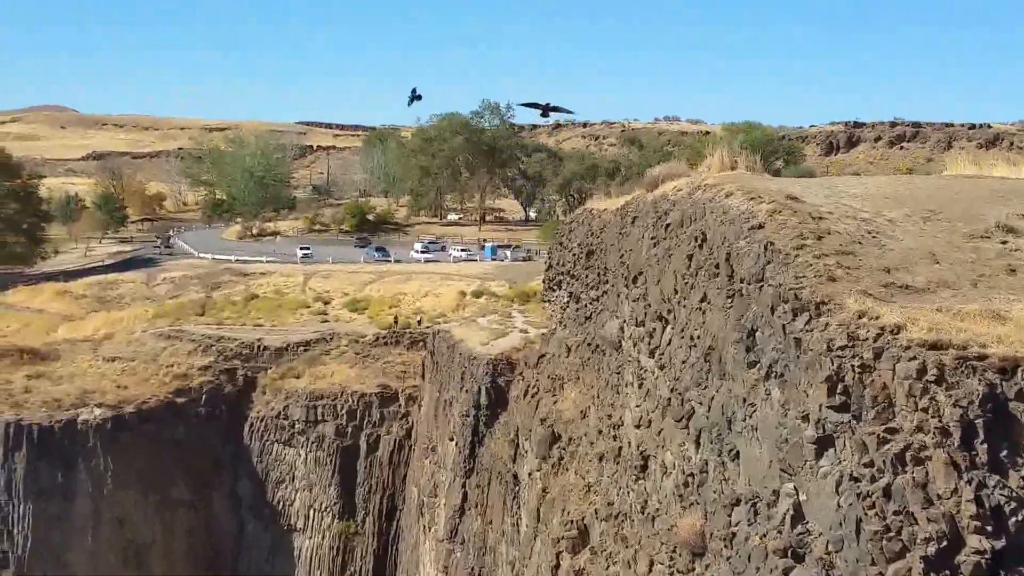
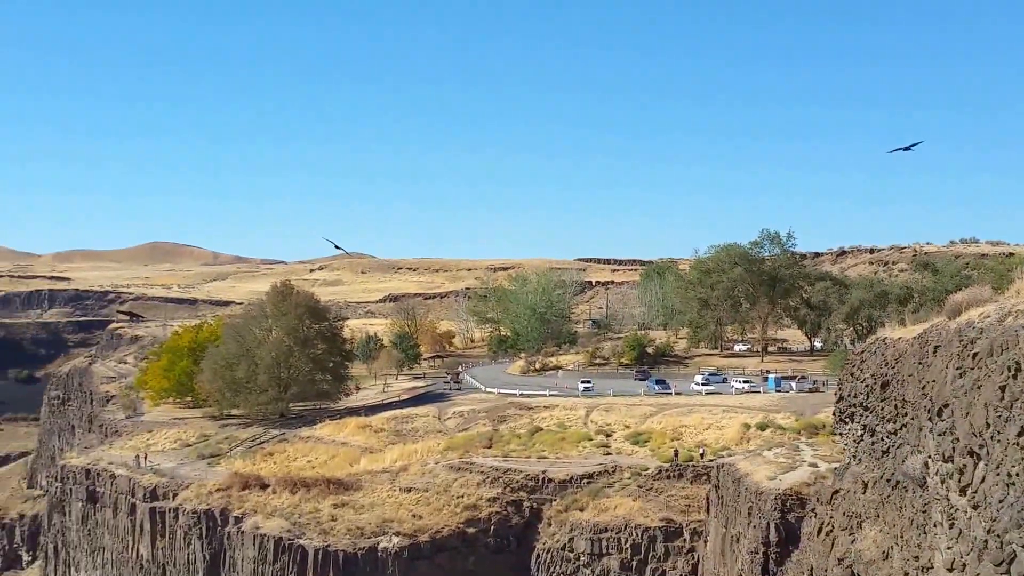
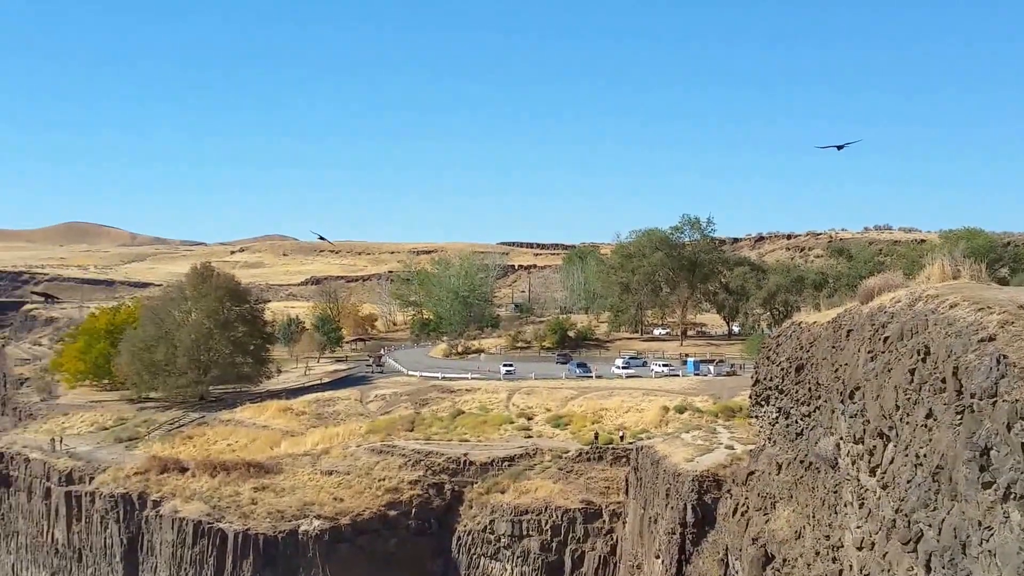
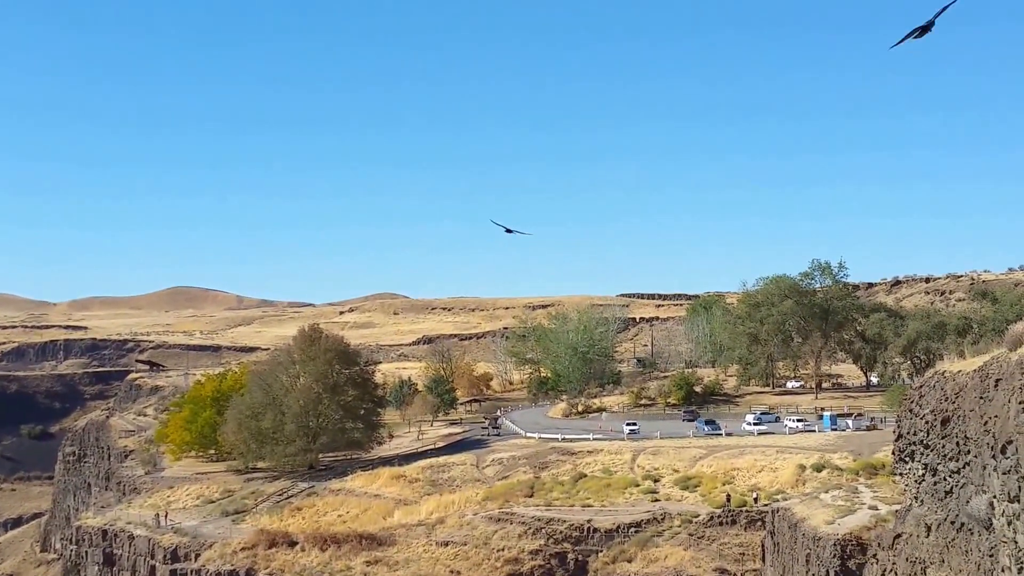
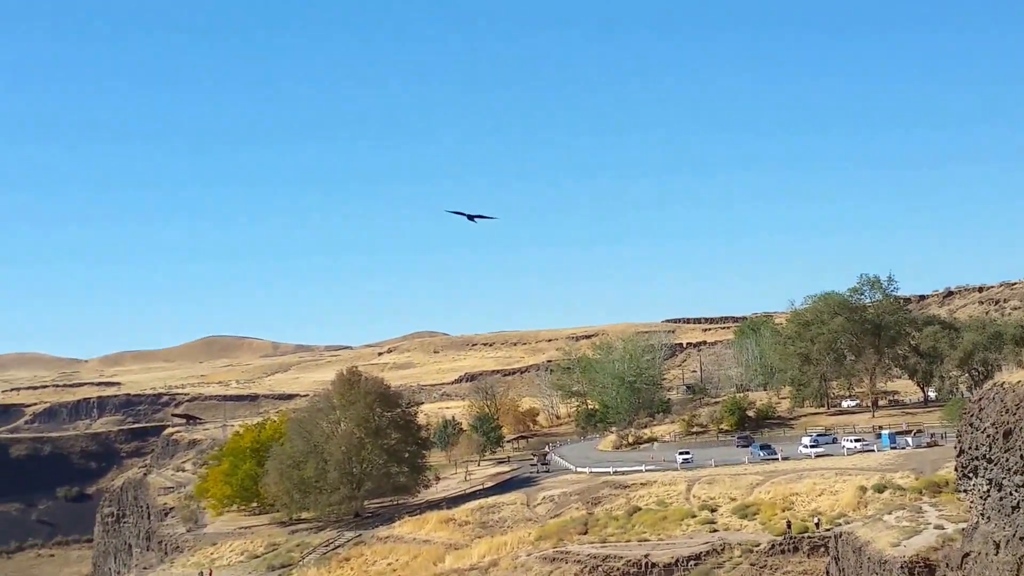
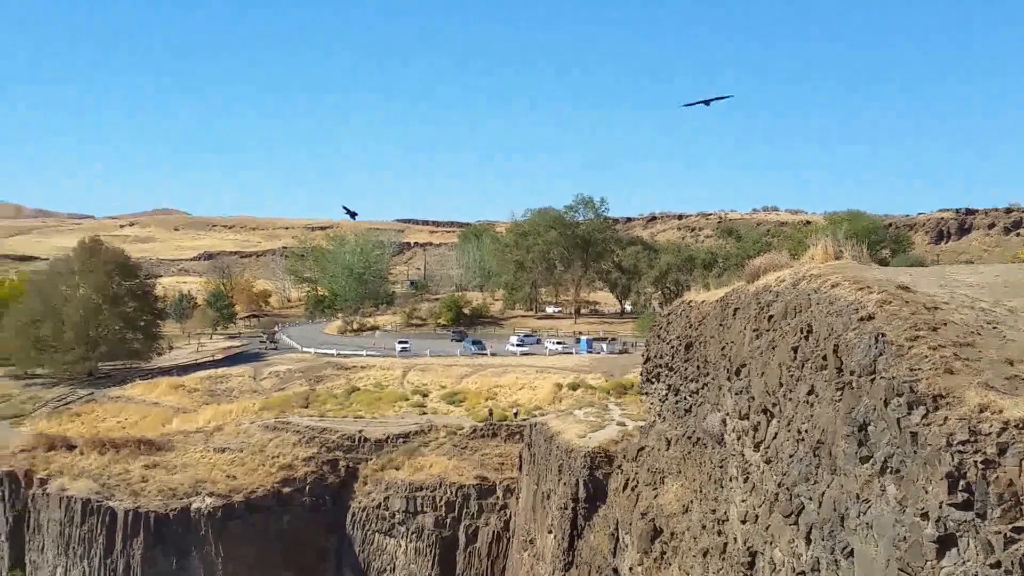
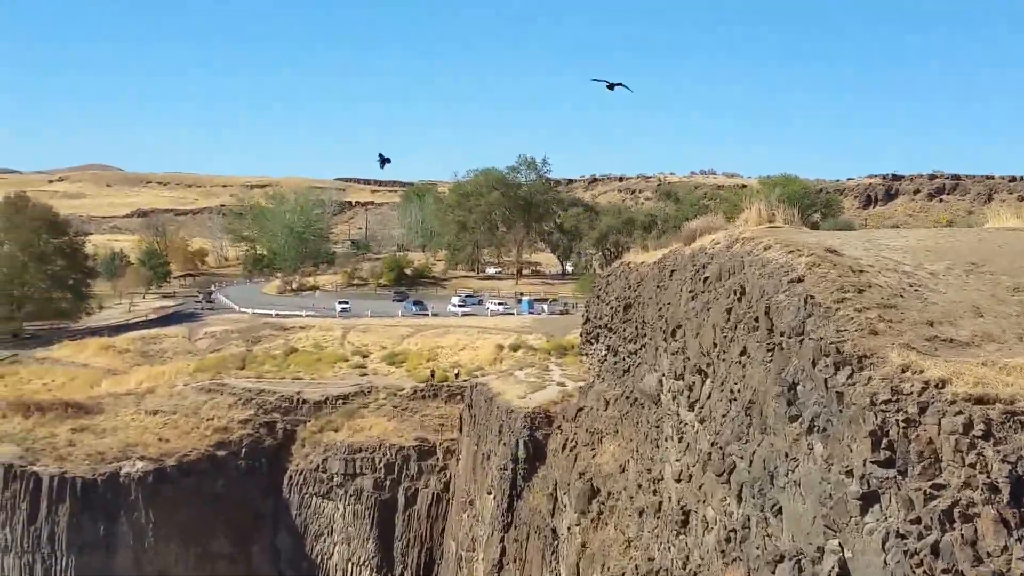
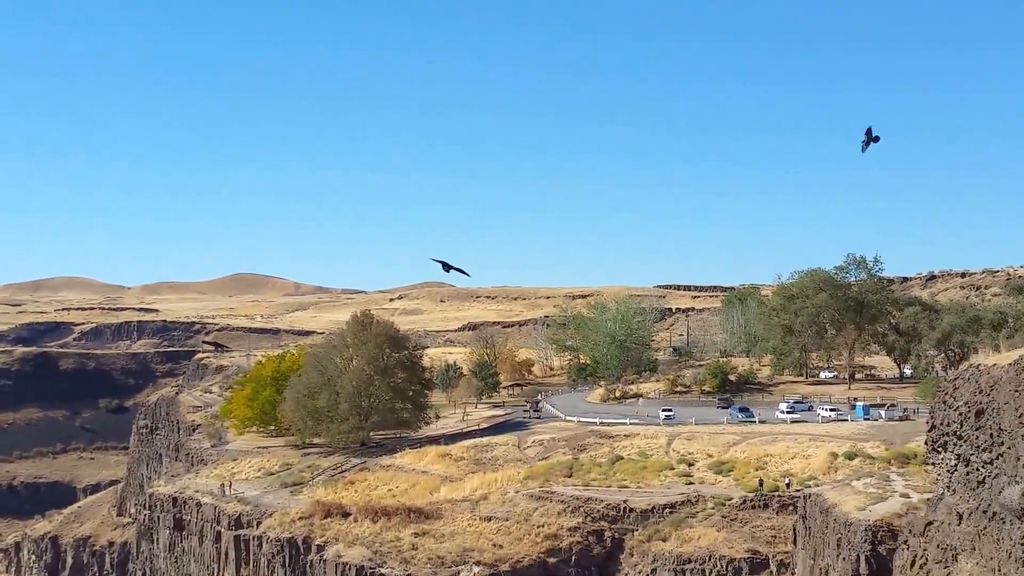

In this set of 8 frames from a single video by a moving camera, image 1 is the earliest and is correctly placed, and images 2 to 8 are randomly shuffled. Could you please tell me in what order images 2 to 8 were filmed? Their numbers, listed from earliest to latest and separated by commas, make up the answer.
7, 6, 3, 2, 8, 4, 5
